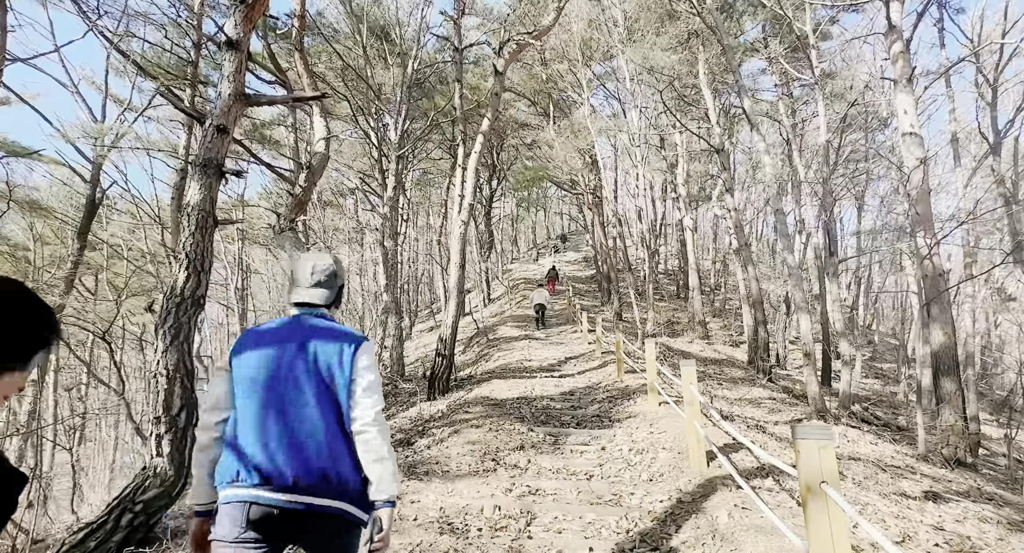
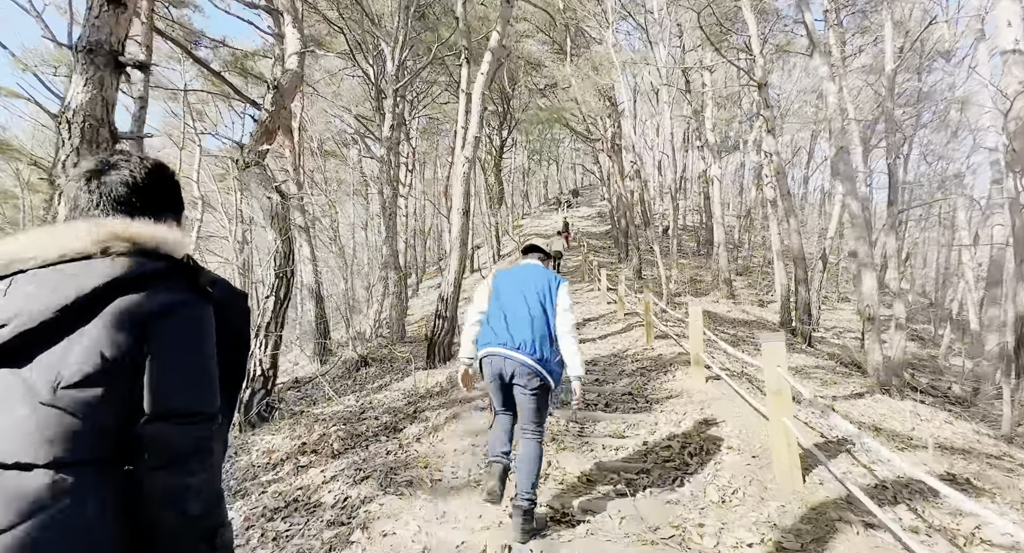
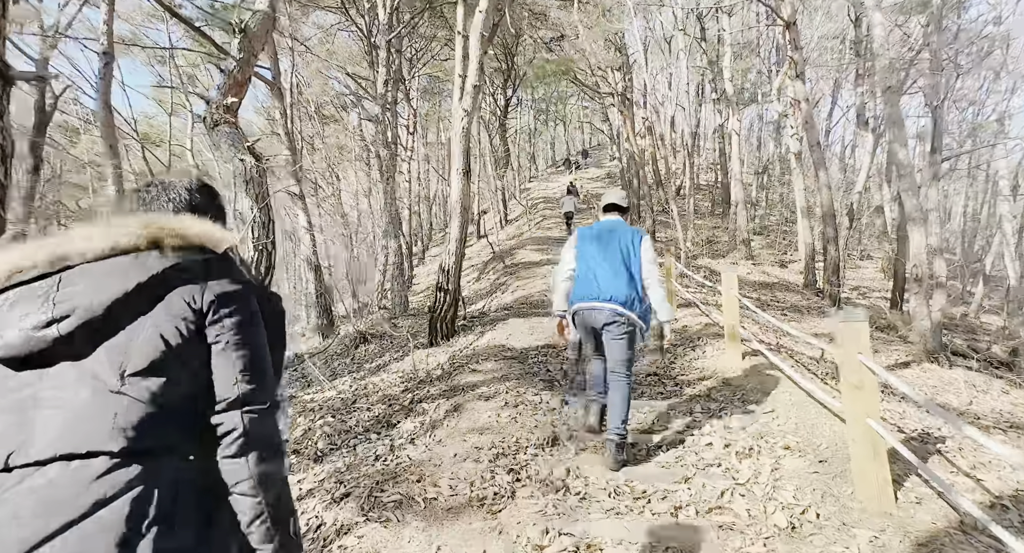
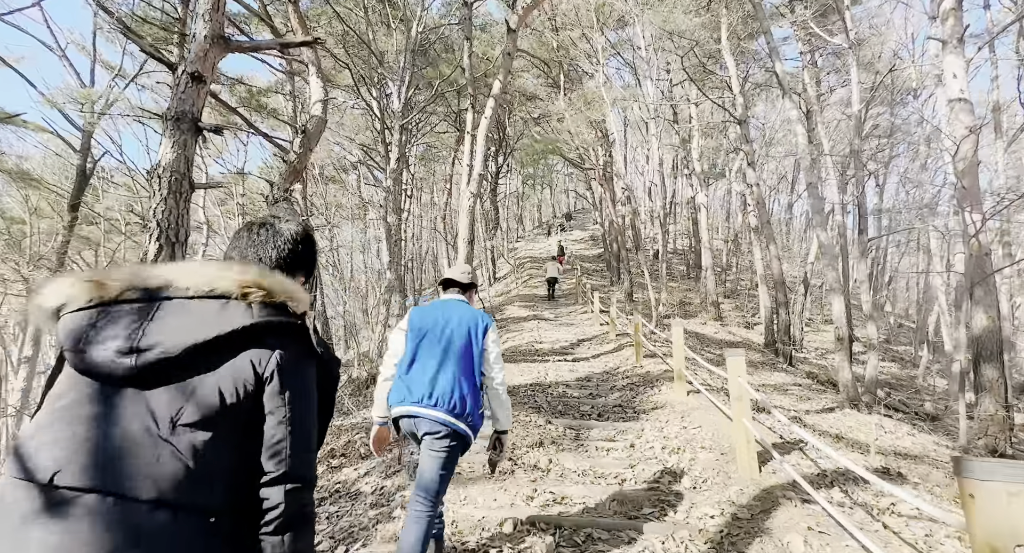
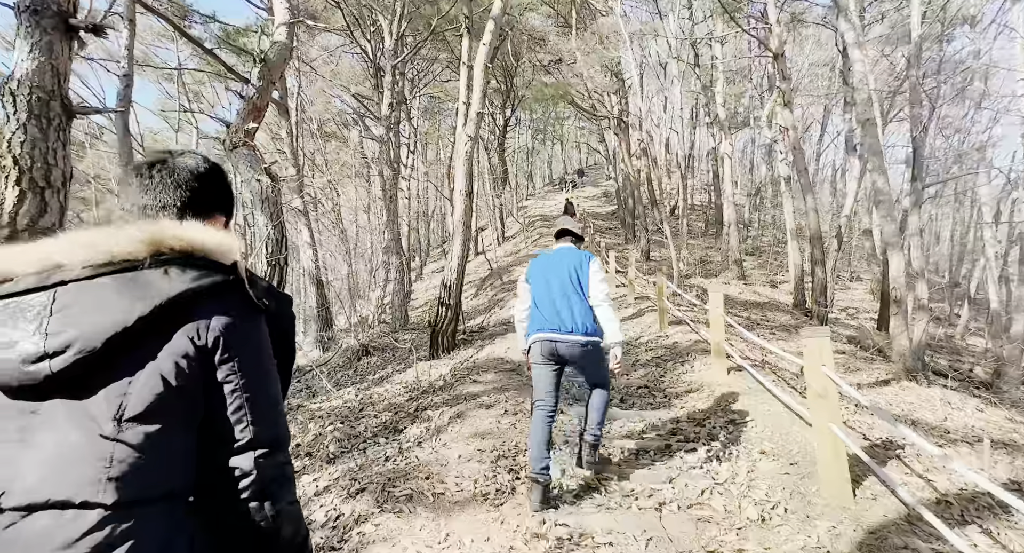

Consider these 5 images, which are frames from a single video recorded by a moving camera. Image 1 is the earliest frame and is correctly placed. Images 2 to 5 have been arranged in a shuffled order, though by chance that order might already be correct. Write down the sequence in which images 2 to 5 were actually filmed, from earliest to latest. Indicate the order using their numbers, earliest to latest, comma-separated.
4, 2, 5, 3
